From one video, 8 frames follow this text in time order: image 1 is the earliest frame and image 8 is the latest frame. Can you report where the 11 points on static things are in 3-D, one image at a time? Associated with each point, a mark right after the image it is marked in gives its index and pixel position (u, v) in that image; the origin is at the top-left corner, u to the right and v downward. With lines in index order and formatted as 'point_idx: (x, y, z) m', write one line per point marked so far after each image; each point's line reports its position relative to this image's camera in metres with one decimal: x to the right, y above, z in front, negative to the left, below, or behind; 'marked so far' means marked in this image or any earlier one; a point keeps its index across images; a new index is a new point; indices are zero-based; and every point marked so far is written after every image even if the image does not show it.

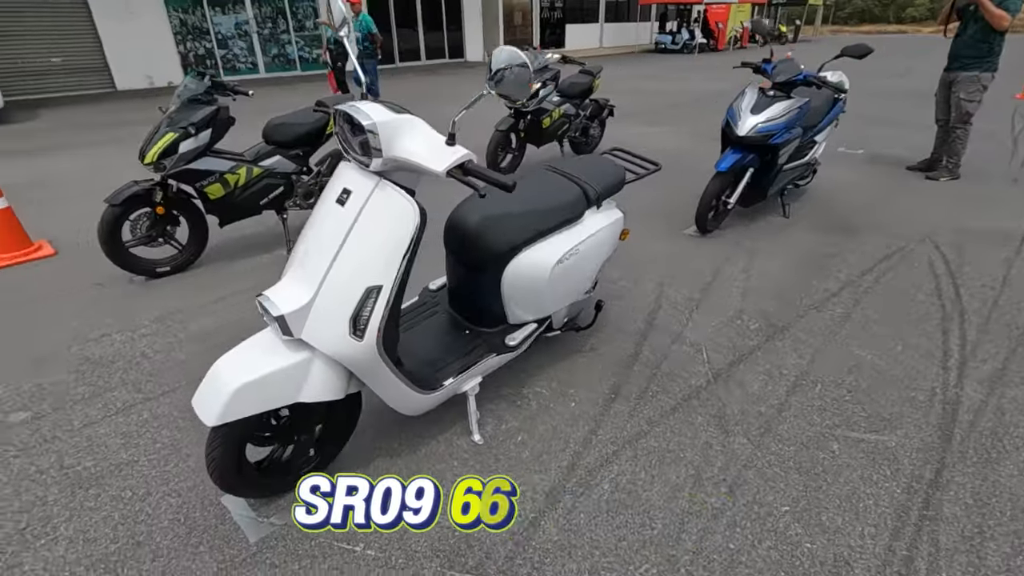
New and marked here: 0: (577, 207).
0: (+0.3, +0.4, +2.6) m
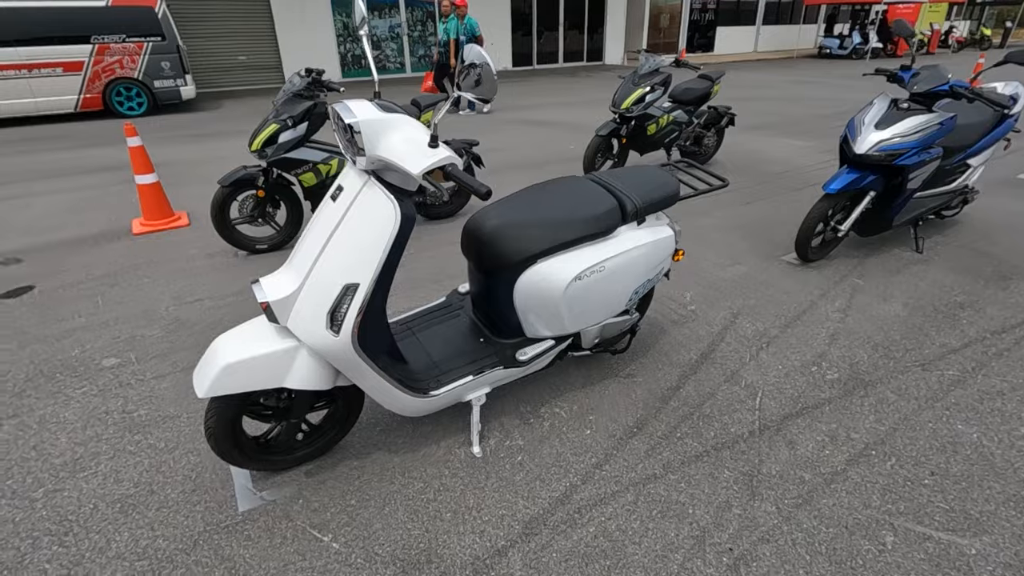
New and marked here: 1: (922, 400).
0: (+0.4, +0.3, +2.4) m
1: (+2.1, -0.6, +2.7) m
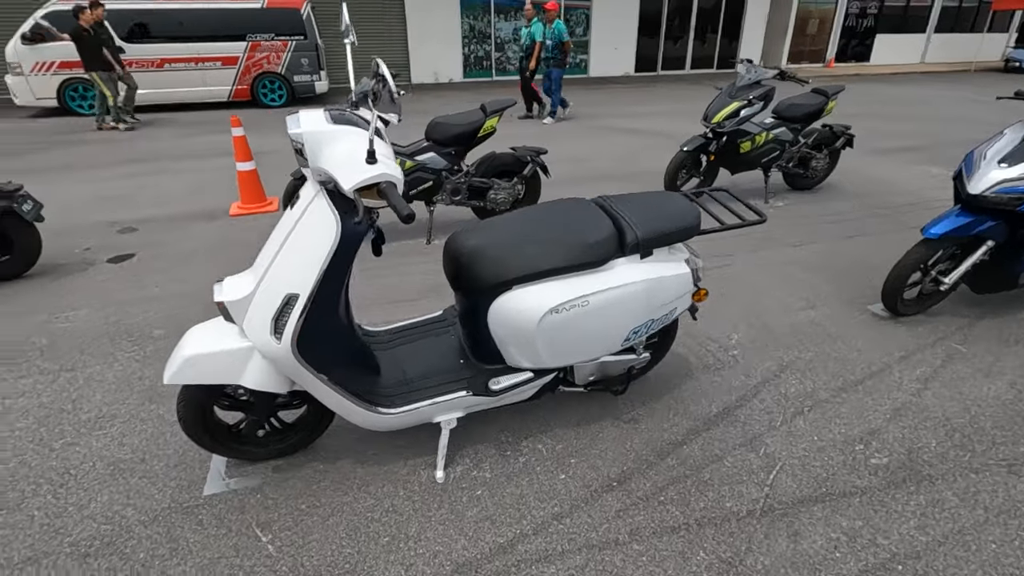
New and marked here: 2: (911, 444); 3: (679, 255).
0: (+0.3, +0.1, +2.1) m
1: (+1.9, -0.9, +2.1) m
2: (+1.9, -0.7, +2.5) m
3: (+0.7, +0.2, +2.4) m
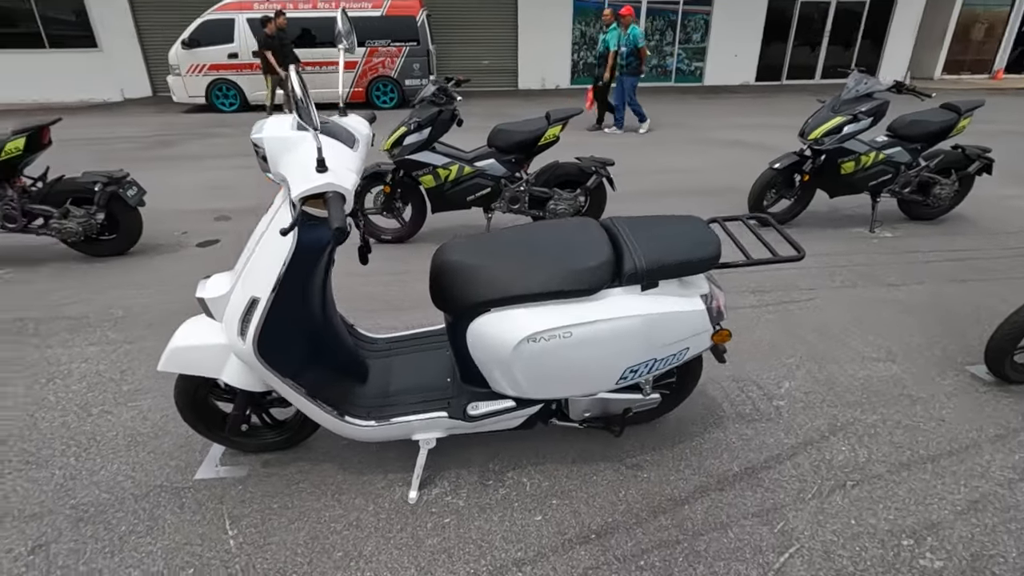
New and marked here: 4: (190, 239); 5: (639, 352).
0: (+0.3, 0.0, +1.9) m
1: (+1.7, -1.1, +1.6) m
2: (+1.8, -1.0, +2.0) m
3: (+0.7, 0.0, +2.1) m
4: (-3.1, +0.5, +5.1) m
5: (+0.5, -0.2, +2.0) m
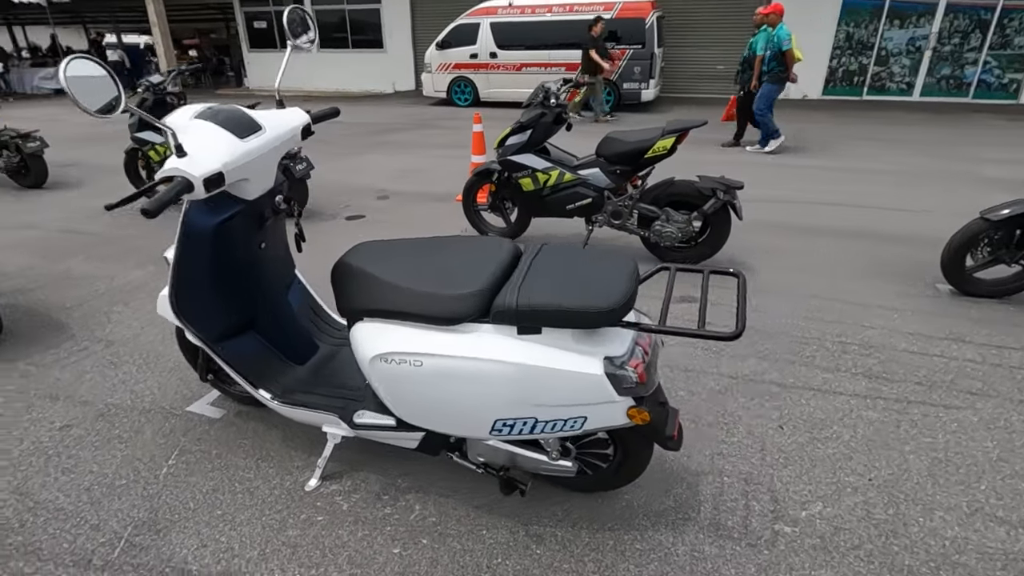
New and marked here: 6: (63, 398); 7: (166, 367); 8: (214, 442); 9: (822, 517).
0: (-0.2, -0.1, +1.7) m
1: (+0.8, -1.5, +0.9) m
2: (+1.0, -1.3, +1.2) m
3: (+0.3, -0.2, +1.7) m
4: (-1.8, +0.8, +5.9) m
5: (0.0, -0.4, +1.7) m
6: (-2.4, -0.6, +2.8) m
7: (-2.0, -0.5, +3.1) m
8: (-1.4, -0.7, +2.5) m
9: (+1.2, -0.9, +2.1) m
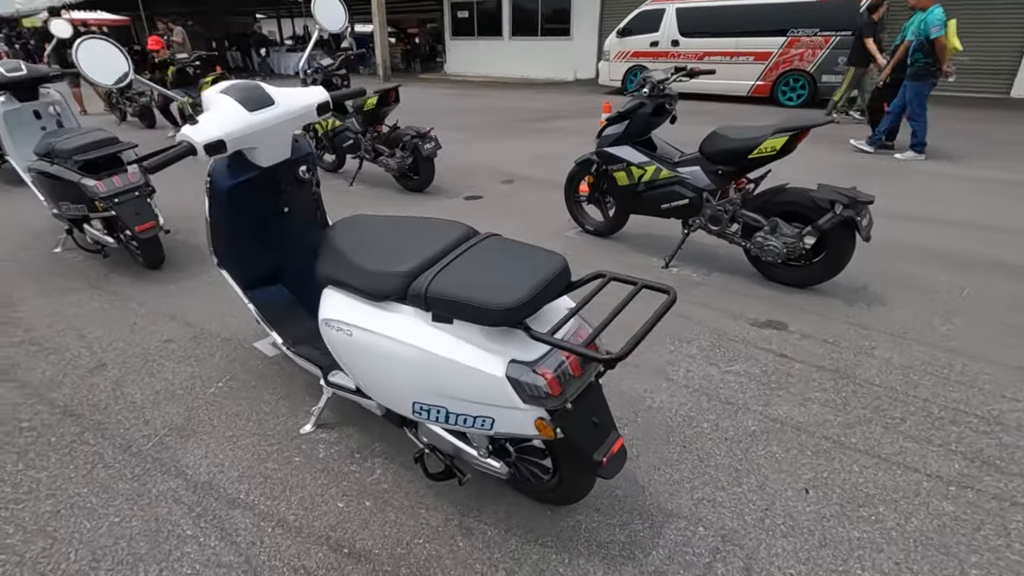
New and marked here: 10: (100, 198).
0: (-0.4, 0.0, +1.7) m
1: (+0.1, -1.5, +0.7) m
2: (+0.4, -1.4, +1.0) m
3: (0.0, -0.2, +1.6) m
4: (-0.5, +1.1, +6.2) m
5: (-0.3, -0.3, +1.7) m
6: (-2.2, -0.2, +3.5) m
7: (-1.7, -0.1, +3.6) m
8: (-1.4, -0.5, +2.9) m
9: (+0.9, -1.0, +1.7) m
10: (-2.9, +0.6, +3.8) m
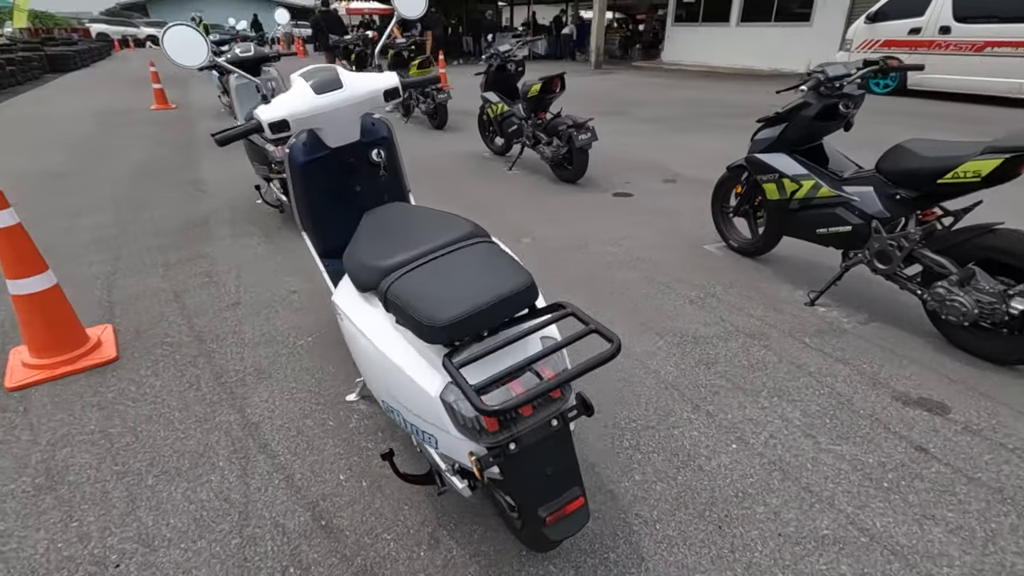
0: (-0.4, 0.0, +1.7) m
1: (-0.6, -1.5, +0.7) m
2: (-0.2, -1.5, +0.8) m
3: (-0.1, -0.2, +1.4) m
4: (+1.2, +1.1, +5.9) m
5: (-0.4, -0.3, +1.7) m
6: (-1.5, +0.1, +4.0) m
7: (-1.0, +0.1, +4.0) m
8: (-1.0, -0.3, +3.2) m
9: (+0.6, -1.2, +1.3) m
10: (-1.9, +1.0, +4.4) m
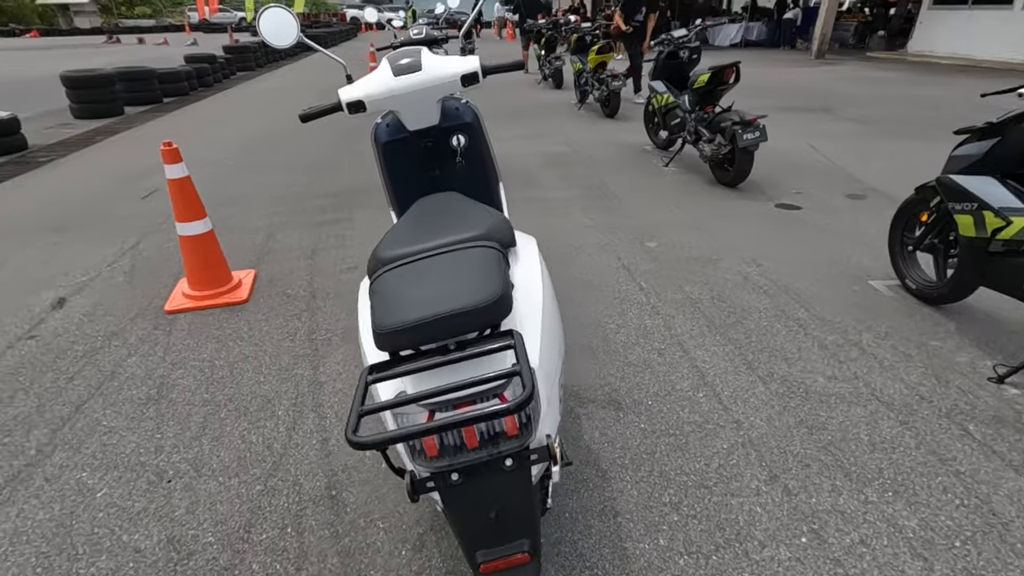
0: (-0.4, +0.1, +1.7) m
1: (-1.1, -1.5, +0.8) m
2: (-0.7, -1.5, +0.8) m
3: (-0.2, -0.2, +1.3) m
4: (+2.6, +0.9, +5.1) m
5: (-0.4, -0.3, +1.6) m
6: (-0.7, +0.3, +4.2) m
7: (-0.2, +0.2, +4.0) m
8: (-0.5, -0.2, +3.3) m
9: (+0.3, -1.3, +1.0) m
10: (-0.8, +1.3, +4.7) m
